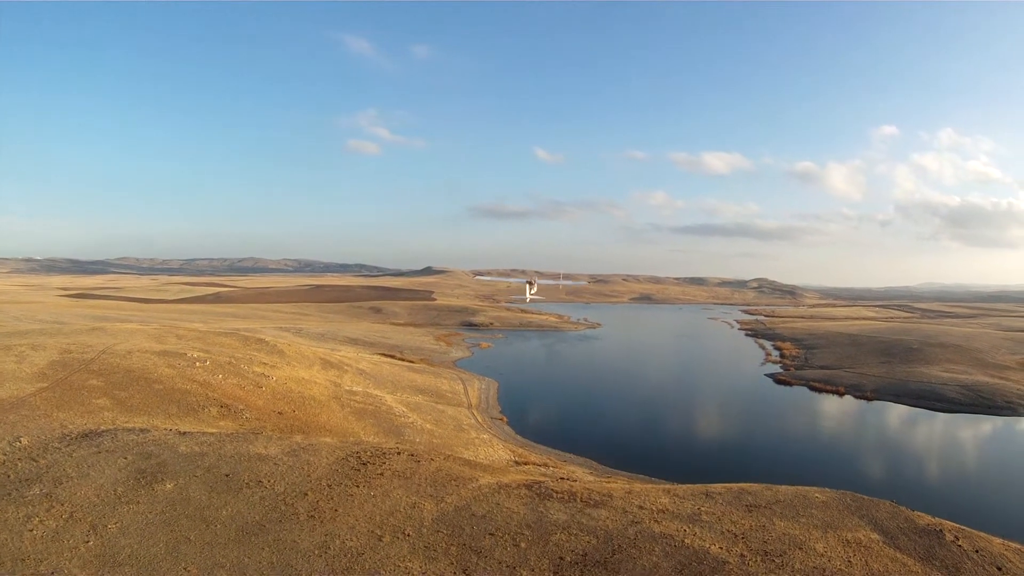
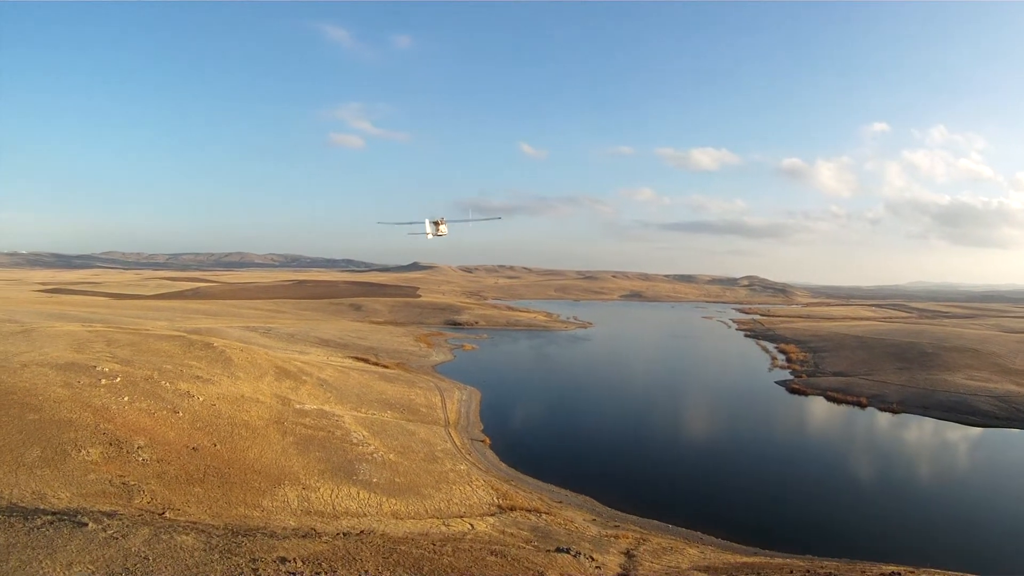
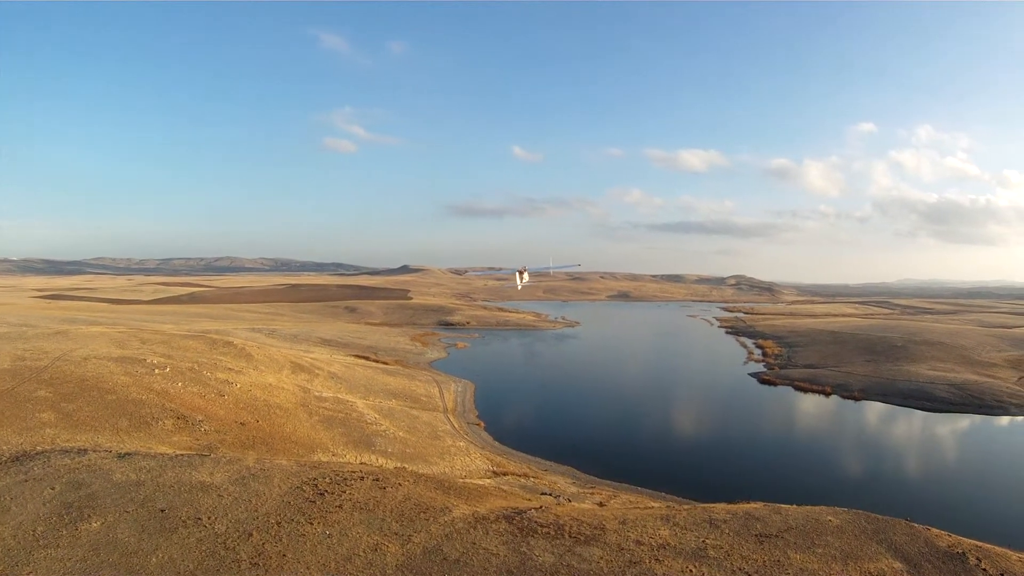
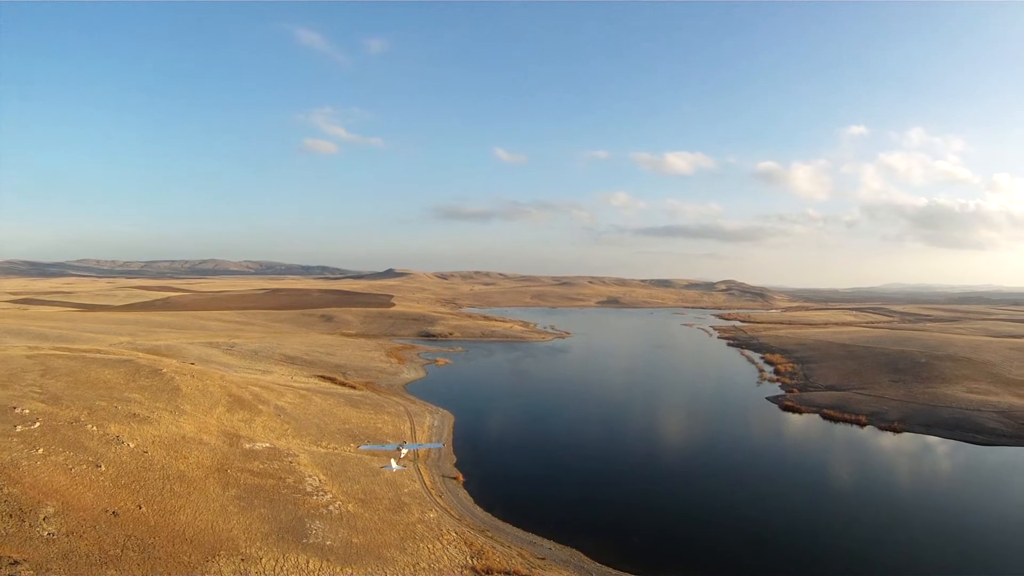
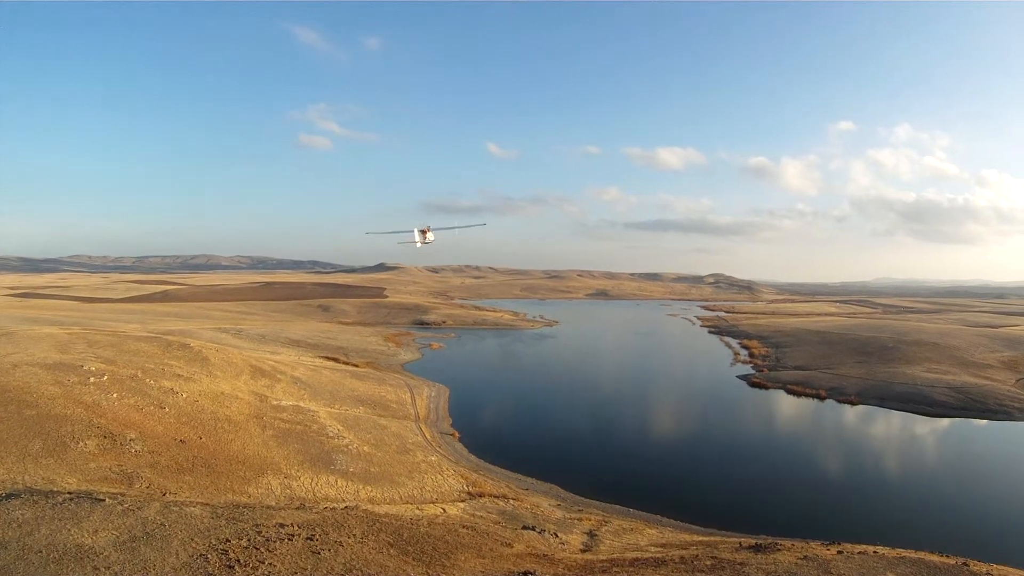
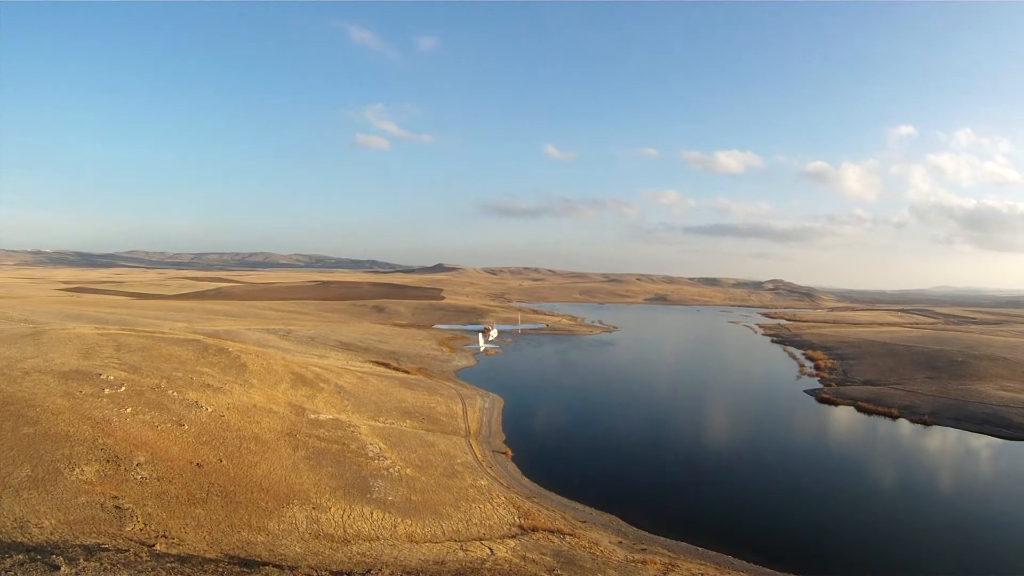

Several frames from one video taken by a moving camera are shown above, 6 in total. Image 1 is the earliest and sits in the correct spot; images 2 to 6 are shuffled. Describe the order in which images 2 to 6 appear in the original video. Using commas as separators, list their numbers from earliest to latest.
3, 5, 2, 6, 4
